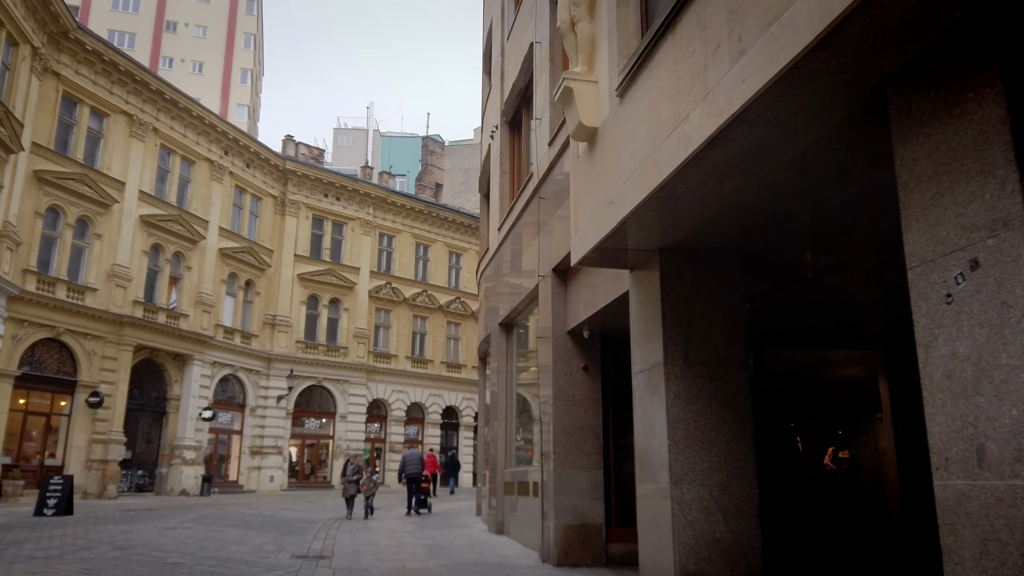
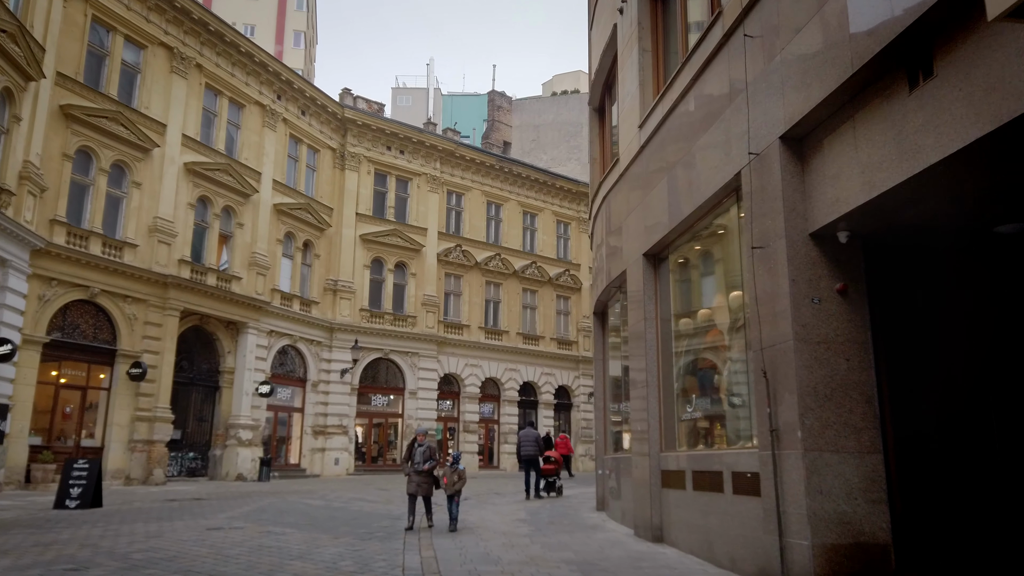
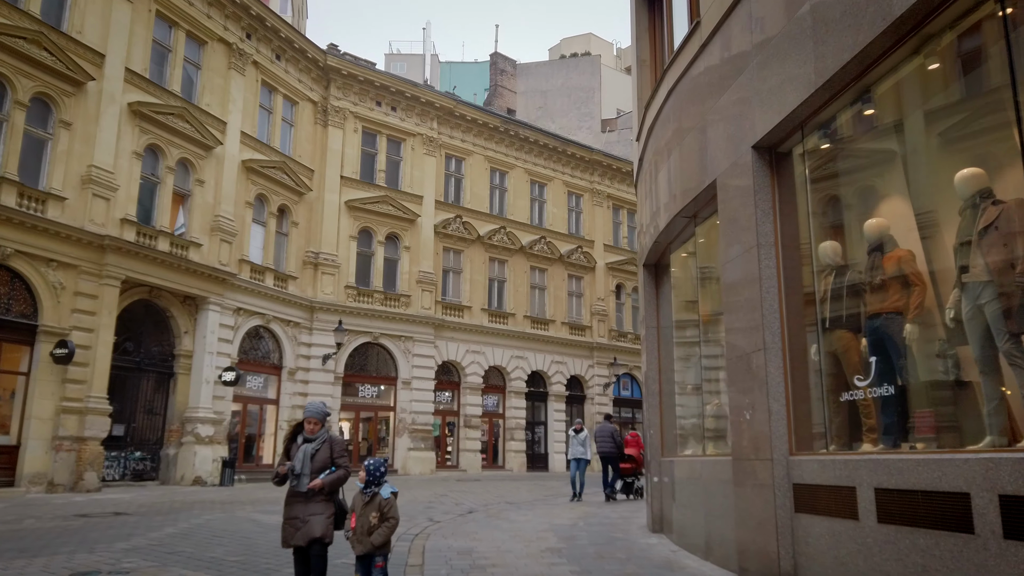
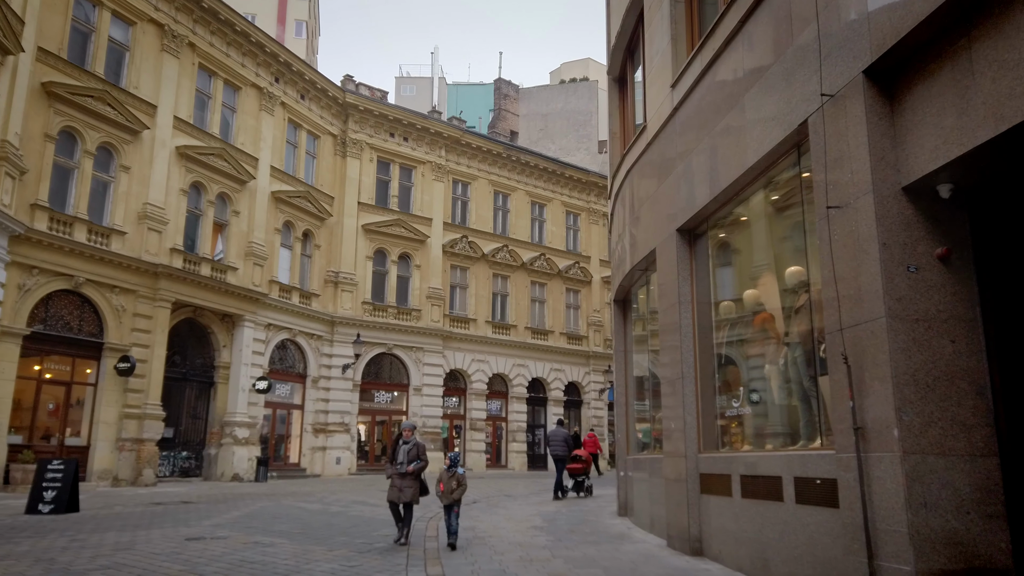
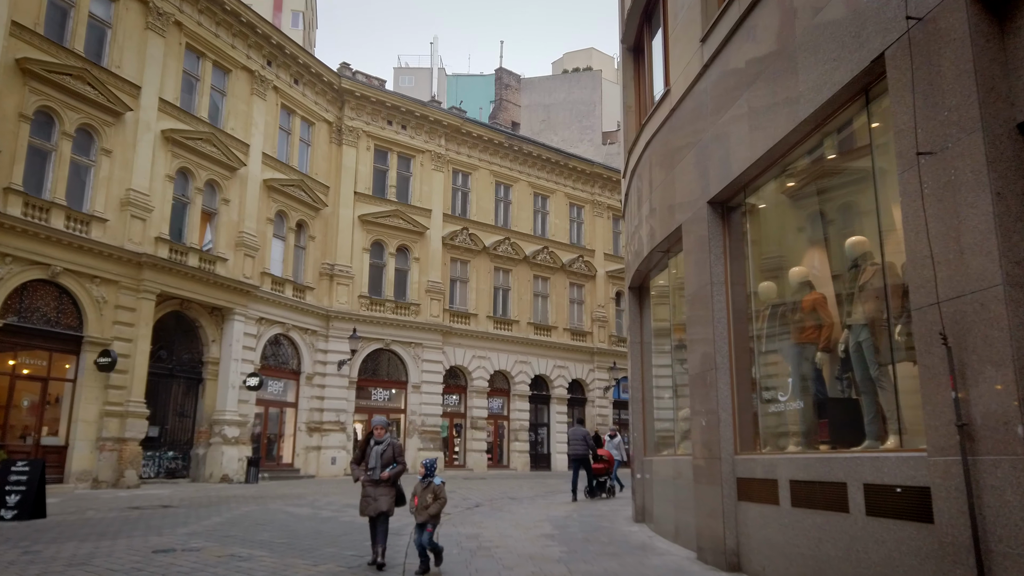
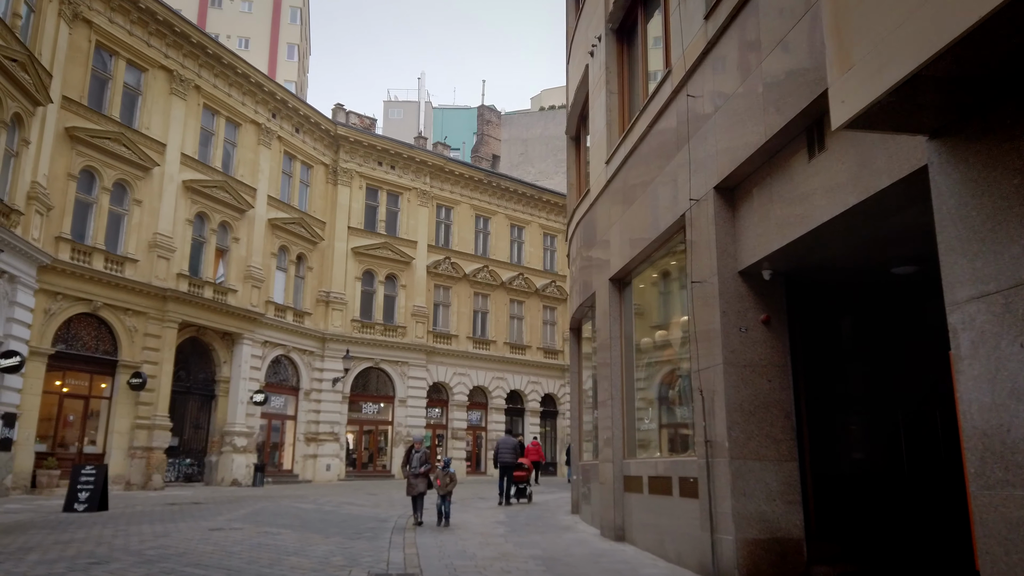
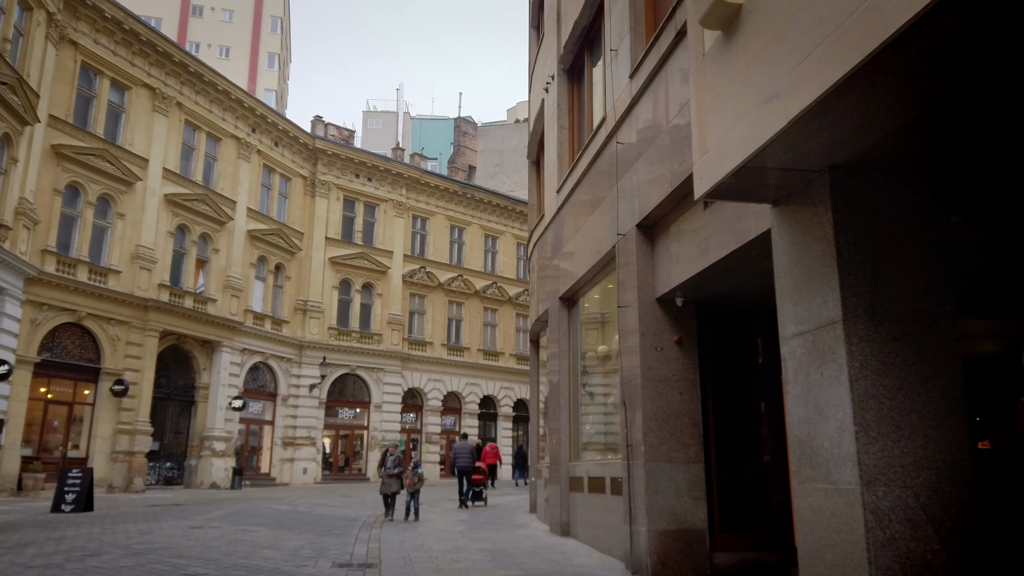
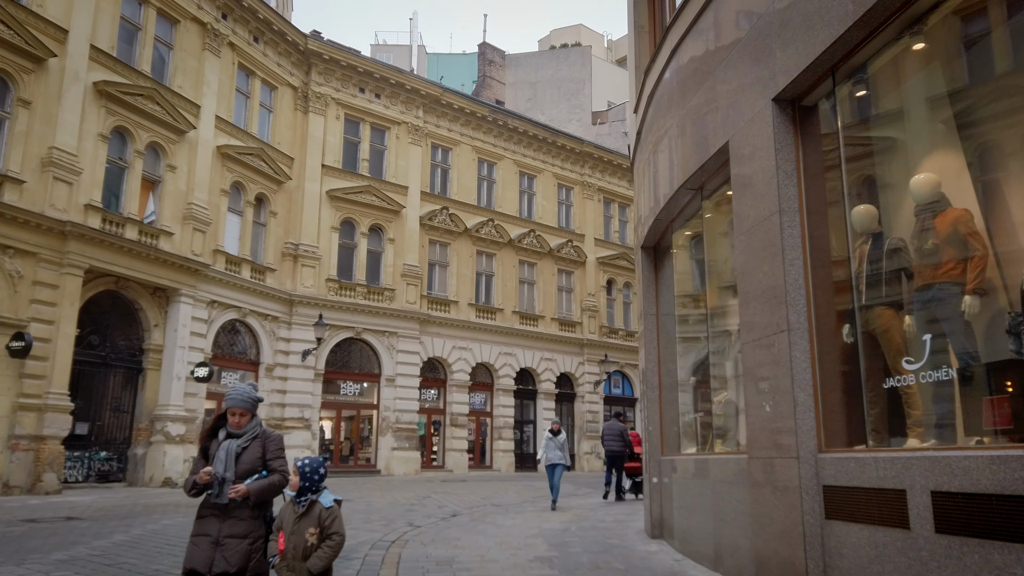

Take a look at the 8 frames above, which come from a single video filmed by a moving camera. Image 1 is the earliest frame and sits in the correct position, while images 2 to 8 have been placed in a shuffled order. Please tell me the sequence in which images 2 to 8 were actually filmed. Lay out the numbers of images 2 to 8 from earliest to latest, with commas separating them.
7, 6, 2, 4, 5, 3, 8
